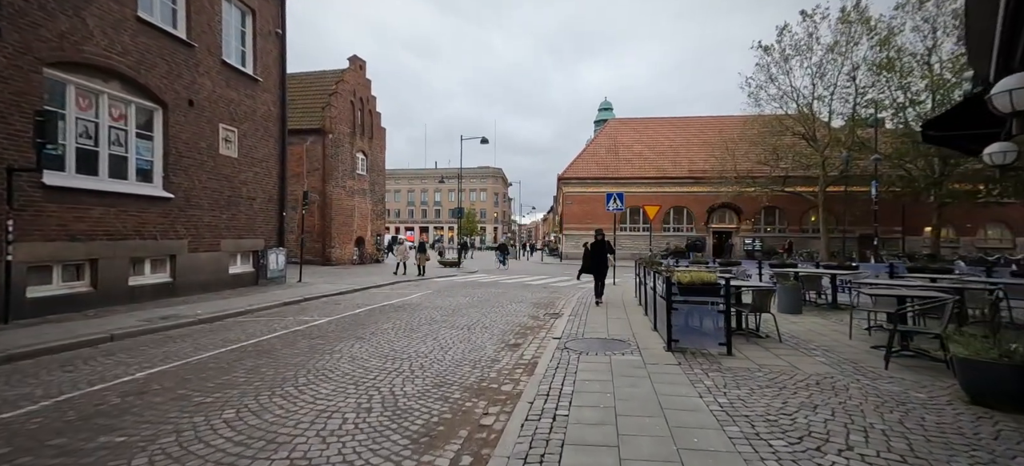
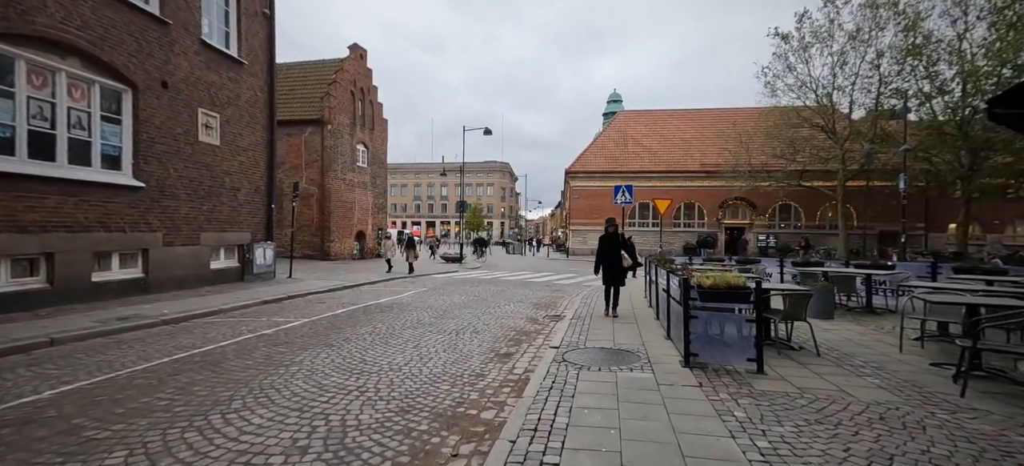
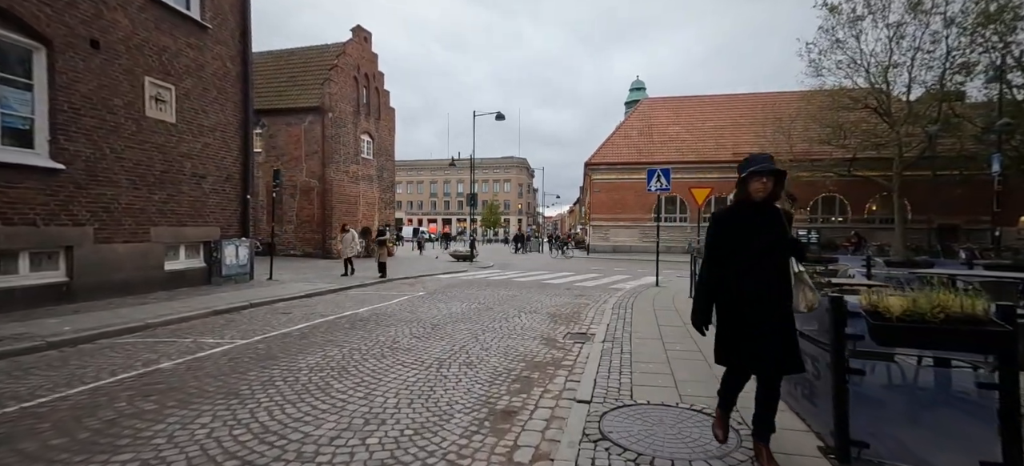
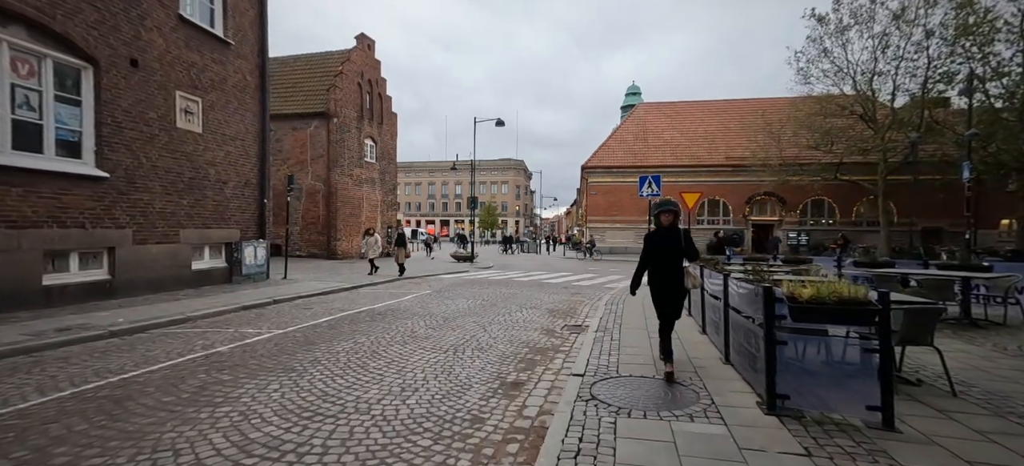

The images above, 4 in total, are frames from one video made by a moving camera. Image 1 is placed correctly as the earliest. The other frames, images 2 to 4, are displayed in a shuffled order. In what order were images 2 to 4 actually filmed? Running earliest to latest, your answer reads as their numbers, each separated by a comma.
2, 4, 3
